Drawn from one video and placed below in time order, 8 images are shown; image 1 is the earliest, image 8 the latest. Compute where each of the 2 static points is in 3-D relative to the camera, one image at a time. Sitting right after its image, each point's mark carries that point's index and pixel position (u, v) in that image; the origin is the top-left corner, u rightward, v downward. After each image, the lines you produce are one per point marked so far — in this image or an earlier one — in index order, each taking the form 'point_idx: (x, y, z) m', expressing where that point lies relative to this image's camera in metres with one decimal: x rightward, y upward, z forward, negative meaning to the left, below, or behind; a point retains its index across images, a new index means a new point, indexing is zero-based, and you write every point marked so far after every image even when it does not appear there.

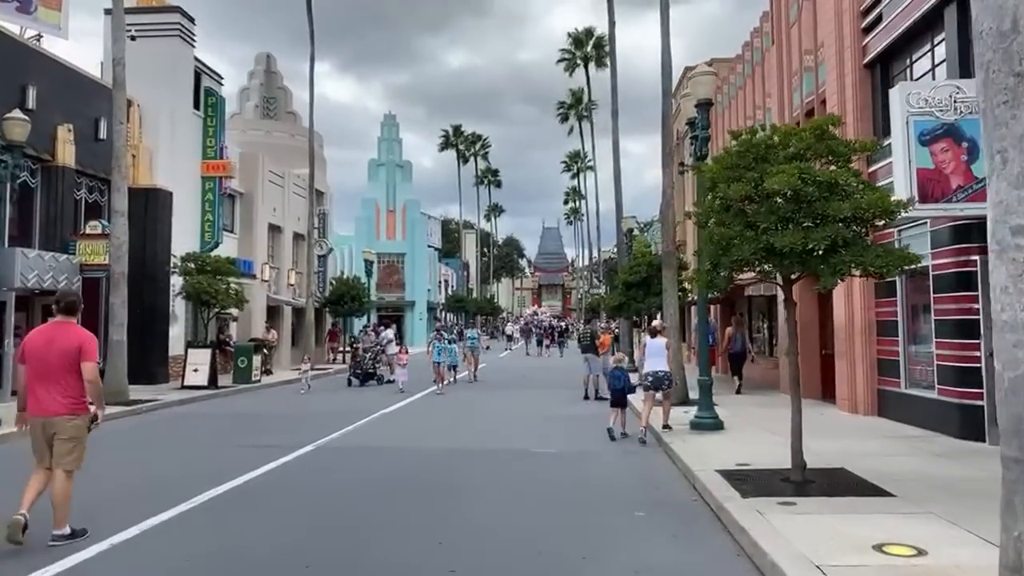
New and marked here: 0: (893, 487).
0: (+4.4, -2.3, +8.4) m
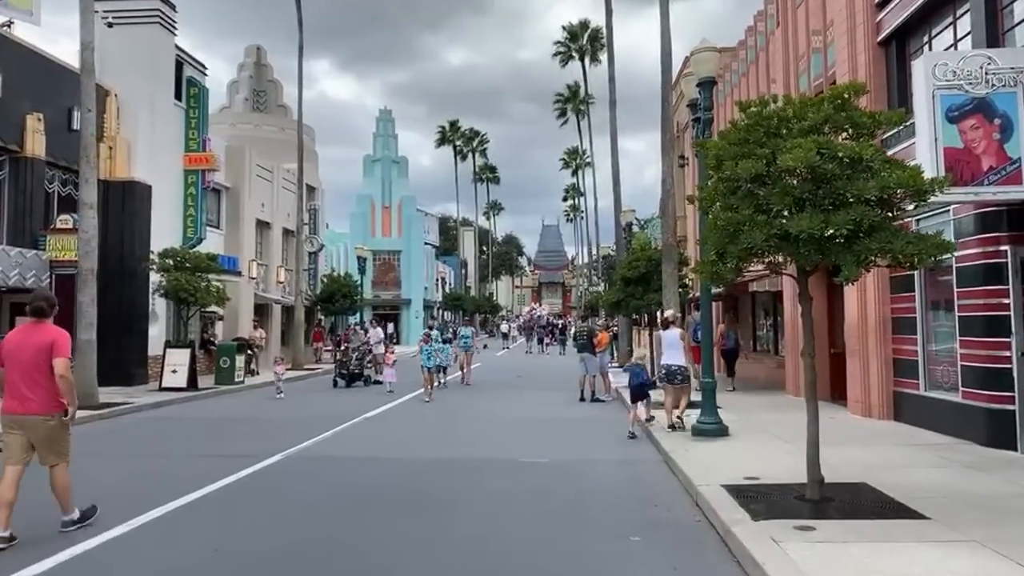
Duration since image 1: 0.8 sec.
0: (+4.2, -2.2, +7.3) m
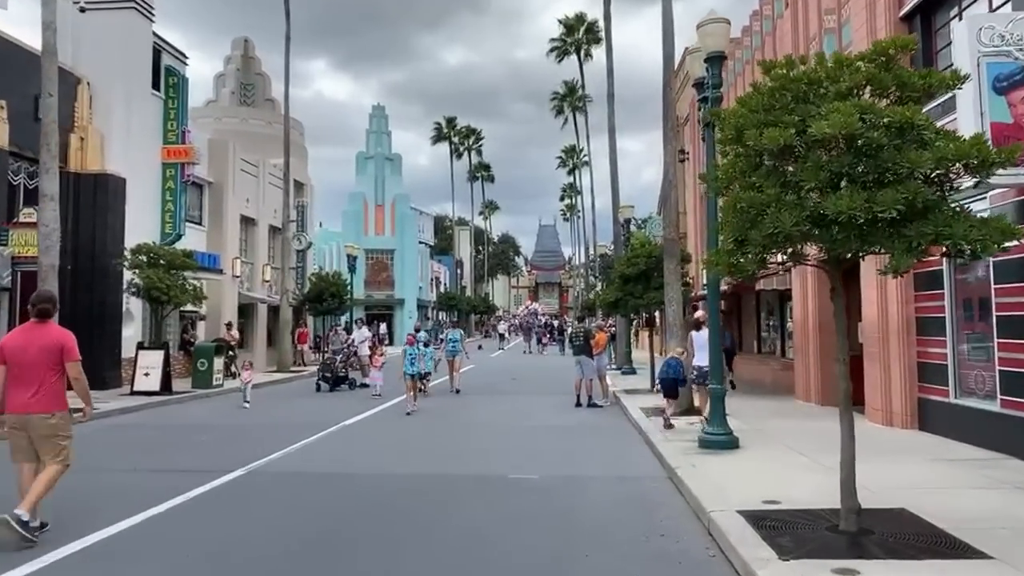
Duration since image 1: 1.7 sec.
0: (+4.0, -2.2, +6.2) m
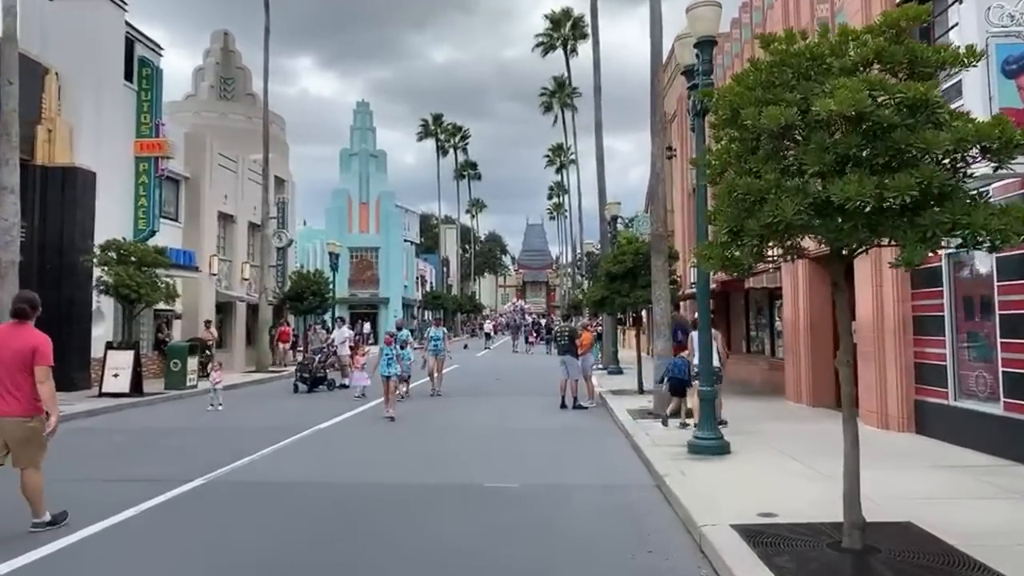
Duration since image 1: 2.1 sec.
0: (+3.8, -2.1, +5.7) m
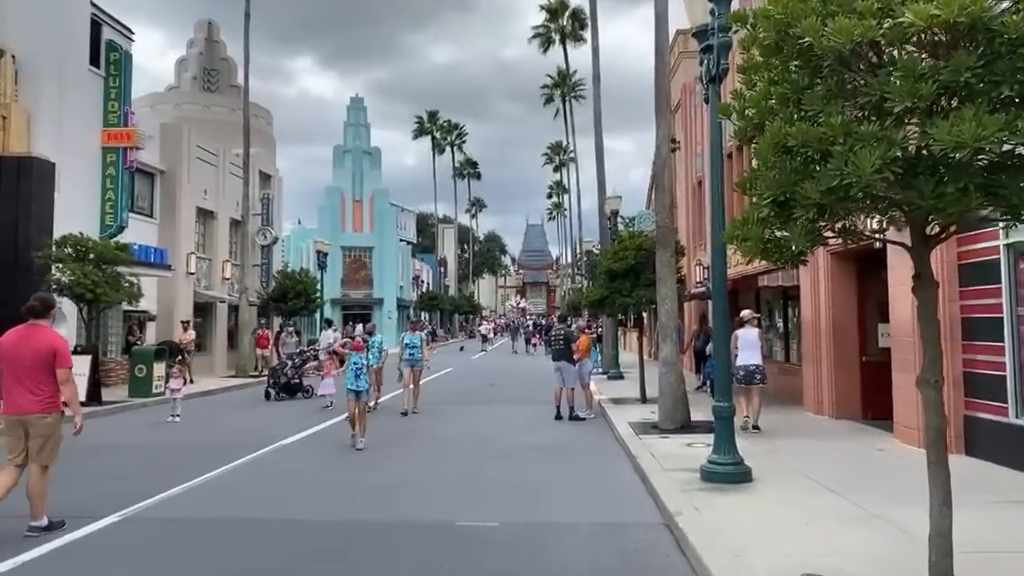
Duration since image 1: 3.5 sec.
0: (+3.6, -2.1, +4.0) m
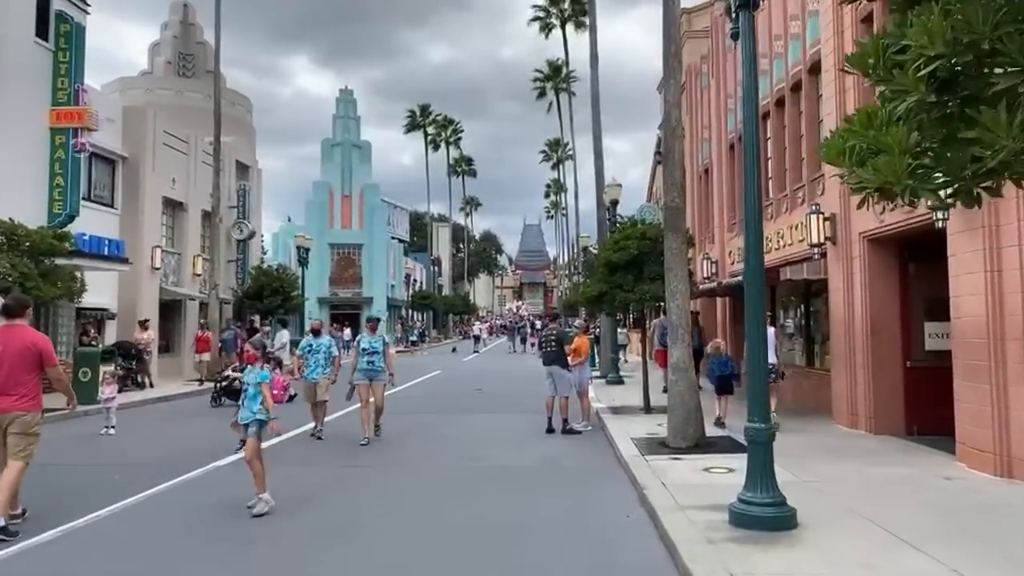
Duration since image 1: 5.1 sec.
0: (+3.3, -2.0, +1.9) m
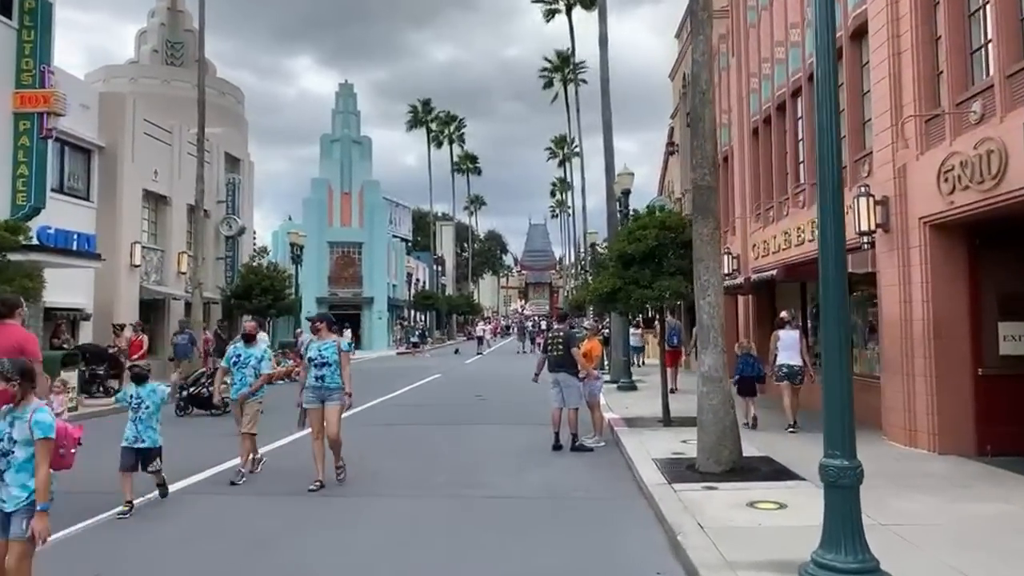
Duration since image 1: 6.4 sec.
0: (+3.3, -1.9, +0.1) m
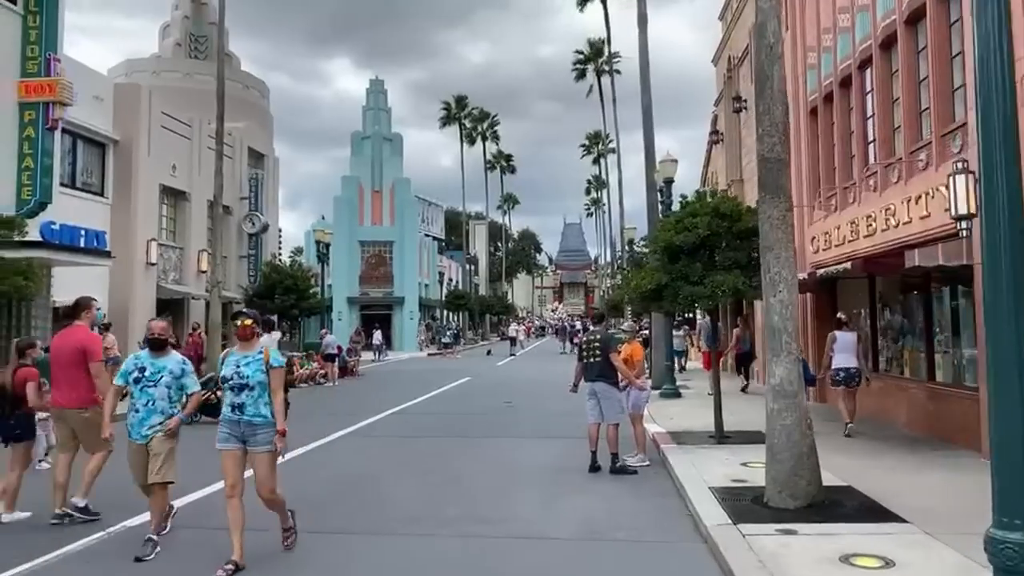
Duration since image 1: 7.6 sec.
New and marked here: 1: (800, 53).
0: (+3.1, -1.8, -1.7) m
1: (+7.0, +5.7, +17.9) m
